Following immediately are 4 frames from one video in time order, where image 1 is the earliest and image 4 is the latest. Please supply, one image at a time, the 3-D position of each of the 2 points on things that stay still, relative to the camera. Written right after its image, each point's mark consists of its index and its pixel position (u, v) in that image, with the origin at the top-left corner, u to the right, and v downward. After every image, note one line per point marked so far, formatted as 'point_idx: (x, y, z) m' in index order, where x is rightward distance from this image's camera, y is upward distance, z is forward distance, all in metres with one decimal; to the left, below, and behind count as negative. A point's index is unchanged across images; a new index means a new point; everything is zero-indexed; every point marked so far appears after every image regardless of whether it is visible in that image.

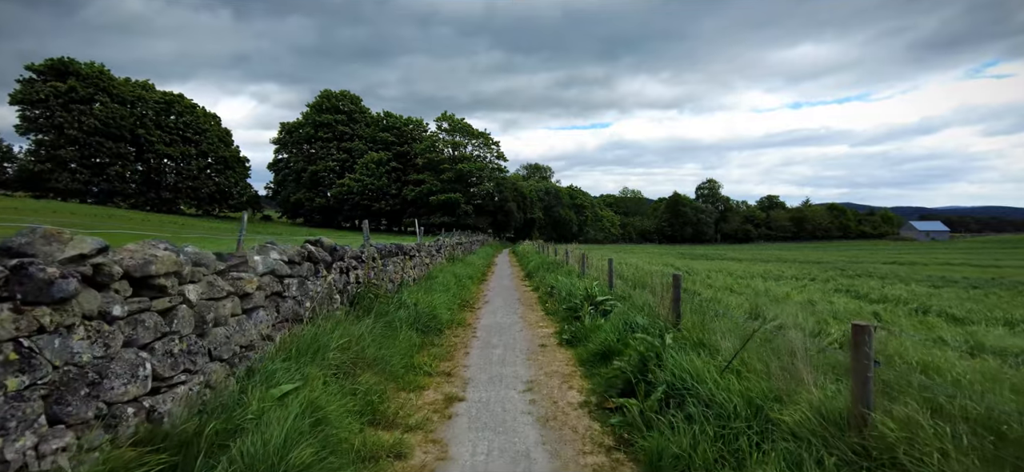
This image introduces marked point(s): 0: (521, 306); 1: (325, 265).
0: (+0.2, -1.7, +13.0) m
1: (-2.7, -0.4, +7.8) m
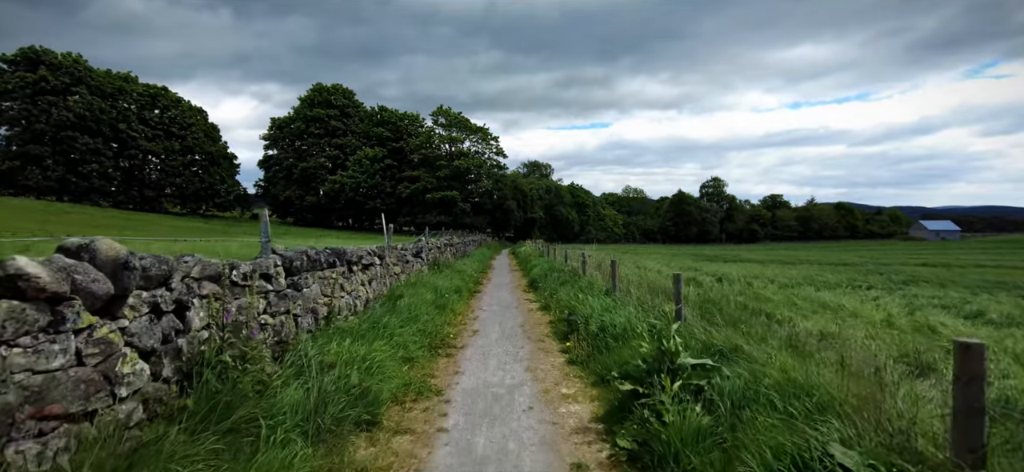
0: (+0.2, -1.7, +8.6) m
1: (-2.7, -0.4, +3.4) m
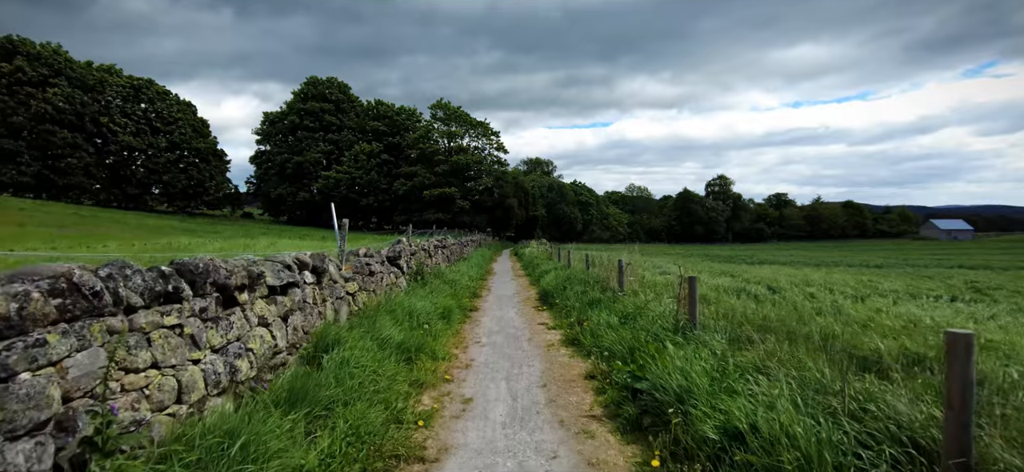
0: (+0.4, -1.7, +4.6) m
1: (-2.5, -0.5, -0.6) m
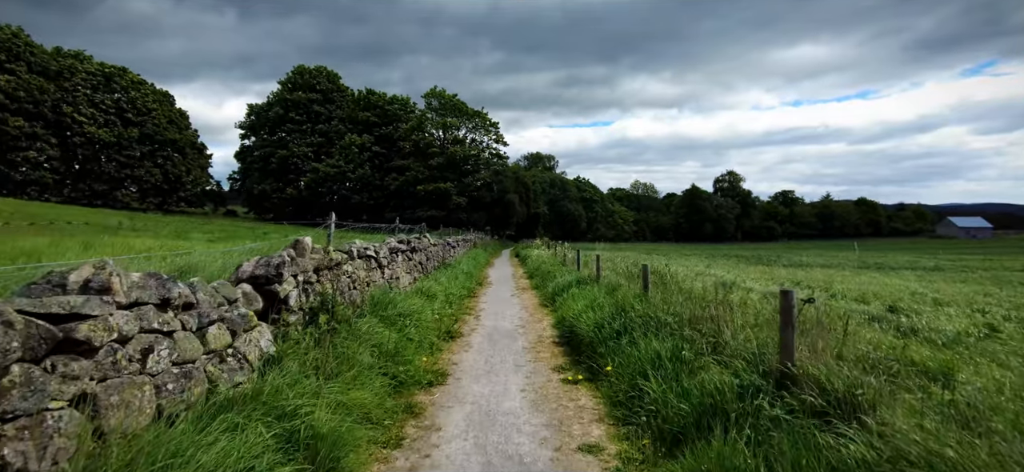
0: (+0.4, -1.7, -1.6) m
1: (-2.5, -0.4, -6.8) m
